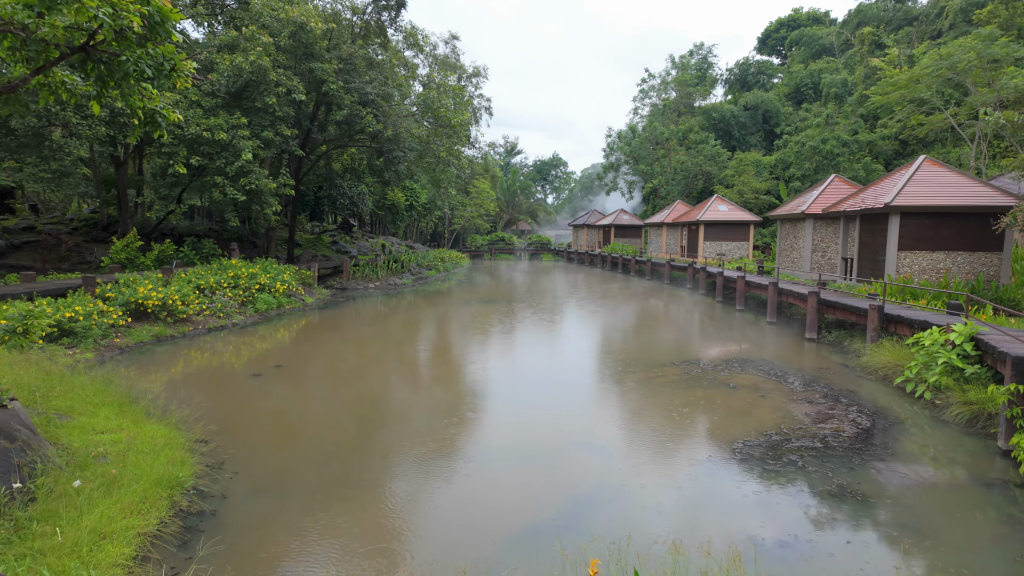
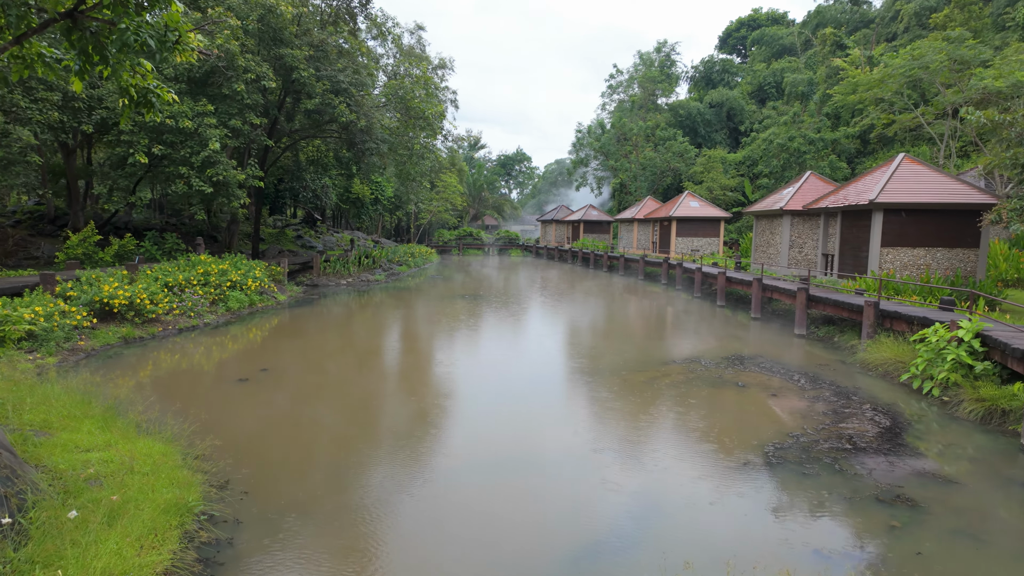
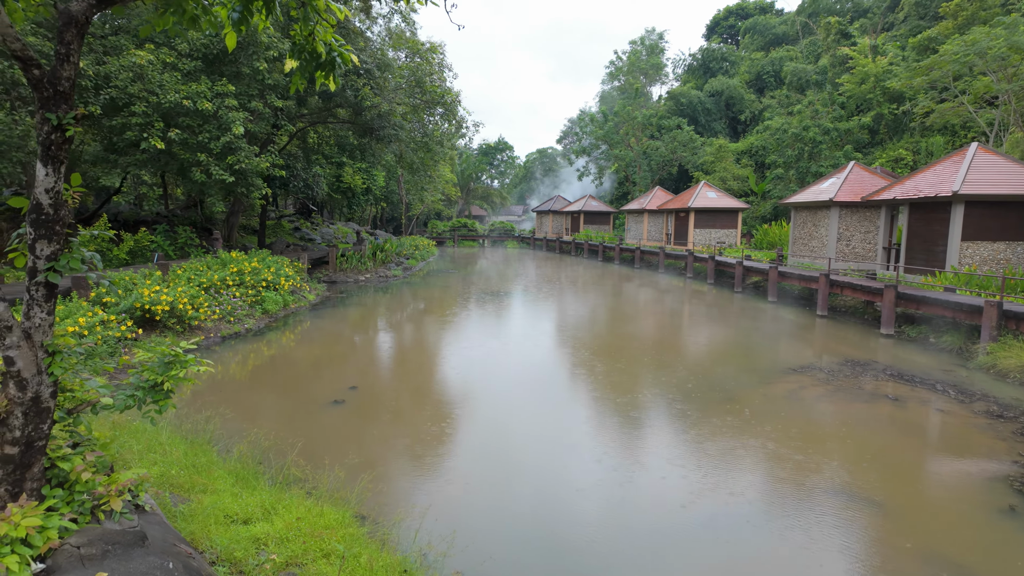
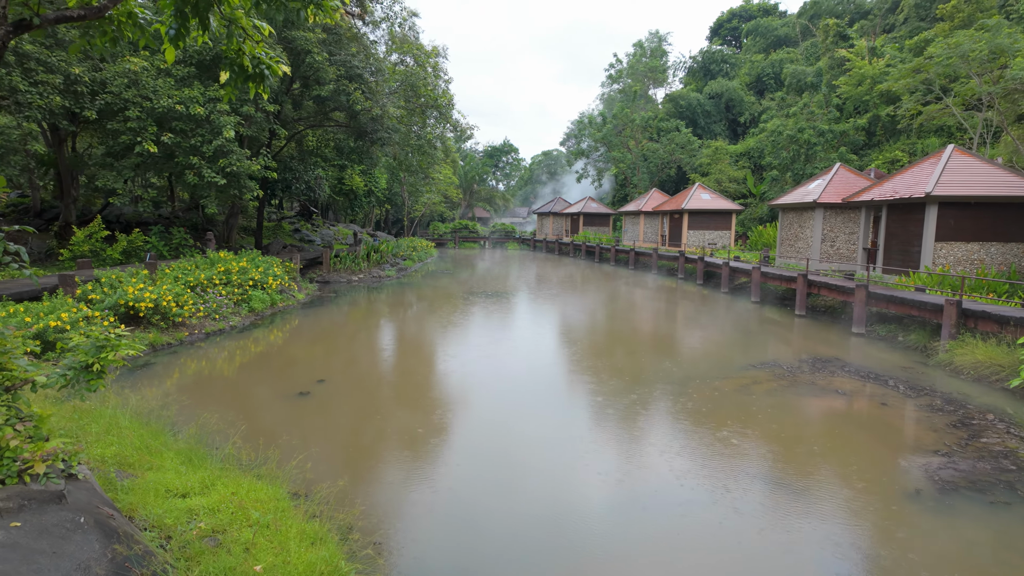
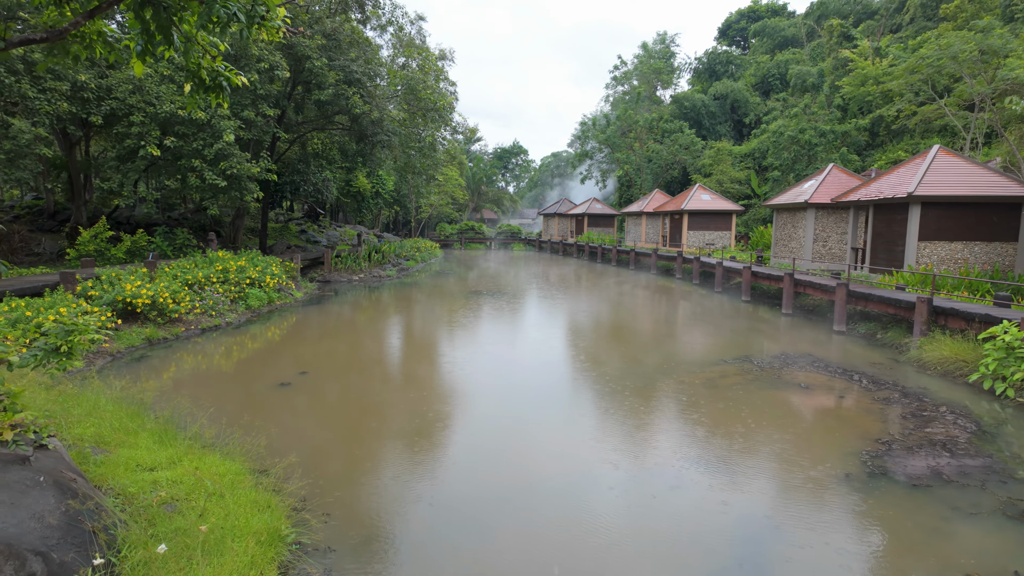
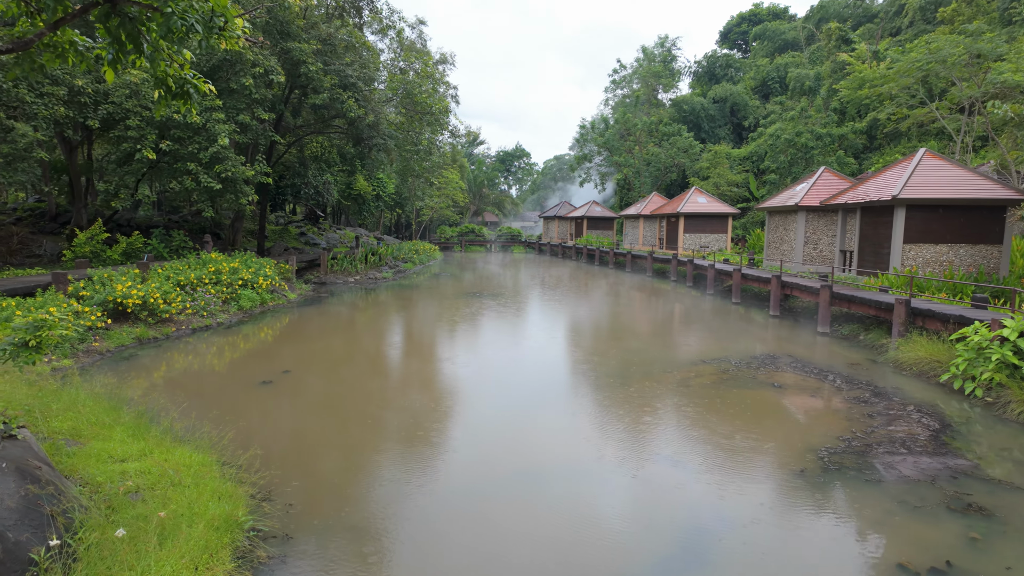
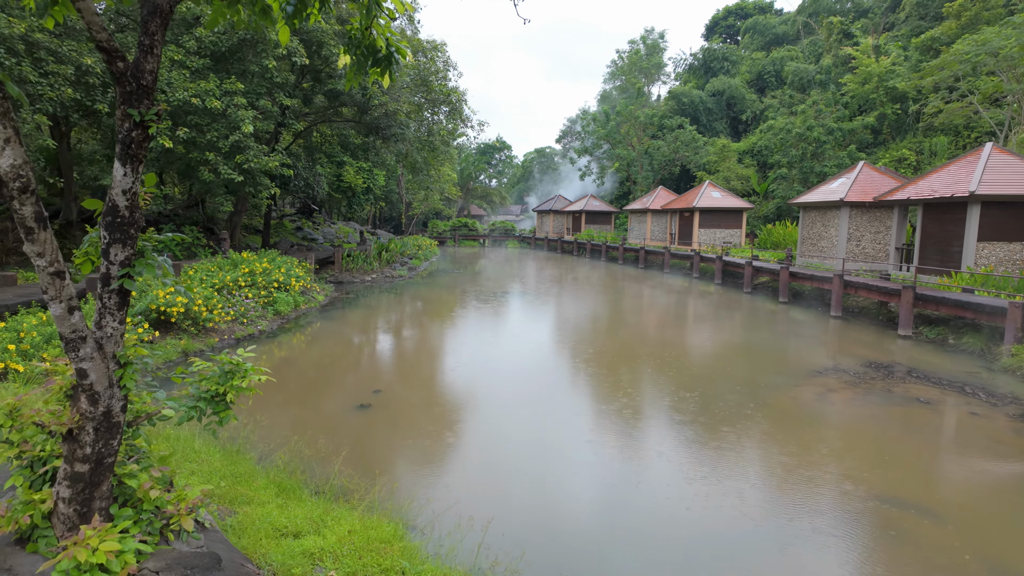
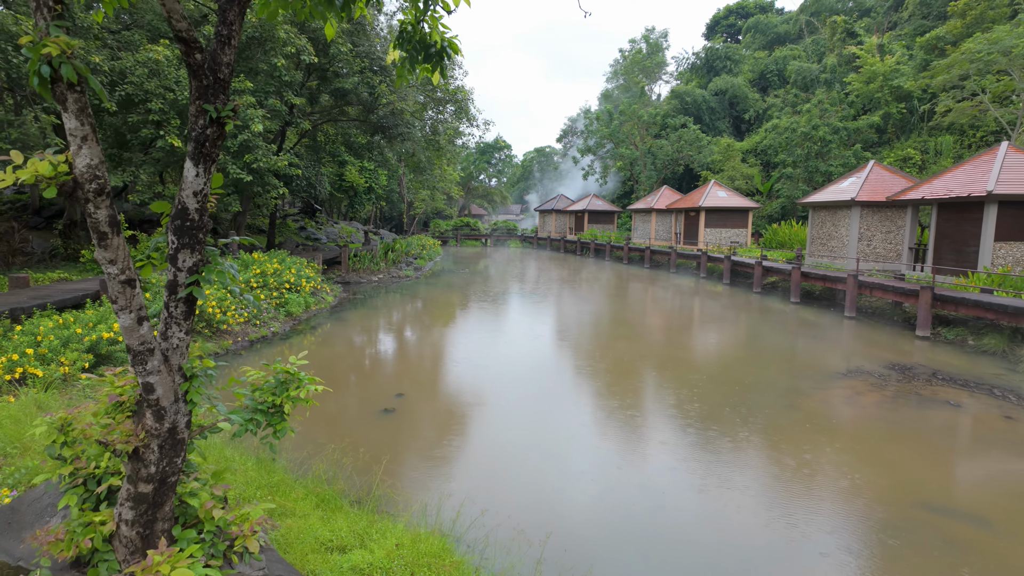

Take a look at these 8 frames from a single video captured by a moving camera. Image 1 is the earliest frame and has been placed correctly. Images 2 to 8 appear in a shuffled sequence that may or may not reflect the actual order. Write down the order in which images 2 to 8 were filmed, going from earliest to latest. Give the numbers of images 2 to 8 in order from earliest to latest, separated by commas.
2, 6, 5, 4, 3, 7, 8
